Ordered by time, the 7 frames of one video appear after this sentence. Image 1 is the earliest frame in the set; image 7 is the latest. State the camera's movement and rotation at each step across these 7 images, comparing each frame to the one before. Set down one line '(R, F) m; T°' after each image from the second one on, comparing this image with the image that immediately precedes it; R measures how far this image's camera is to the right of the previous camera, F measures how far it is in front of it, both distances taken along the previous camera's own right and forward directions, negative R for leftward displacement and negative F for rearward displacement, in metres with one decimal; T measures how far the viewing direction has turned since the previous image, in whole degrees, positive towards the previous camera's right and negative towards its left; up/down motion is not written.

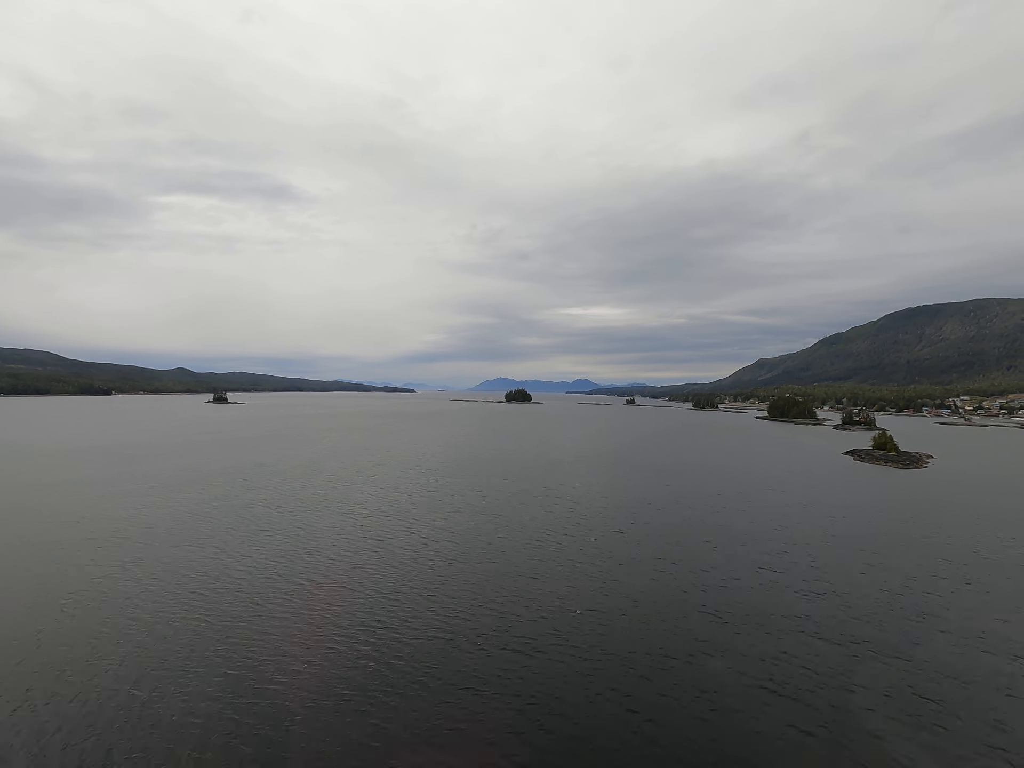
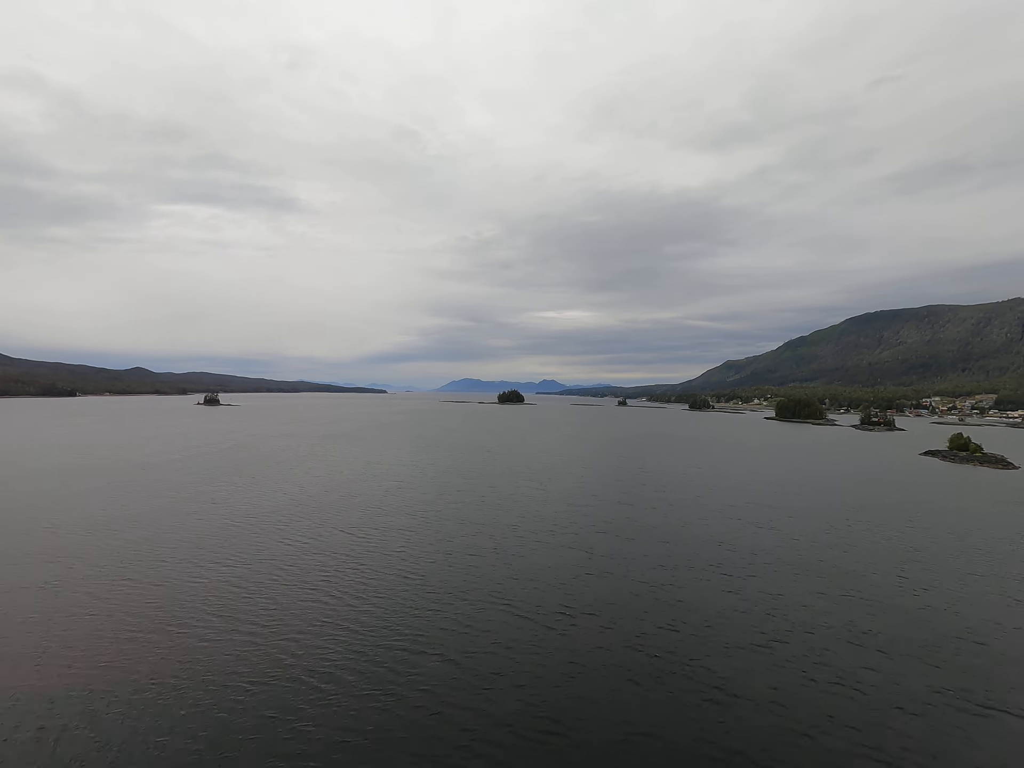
(-14.0, -4.1) m; +3°
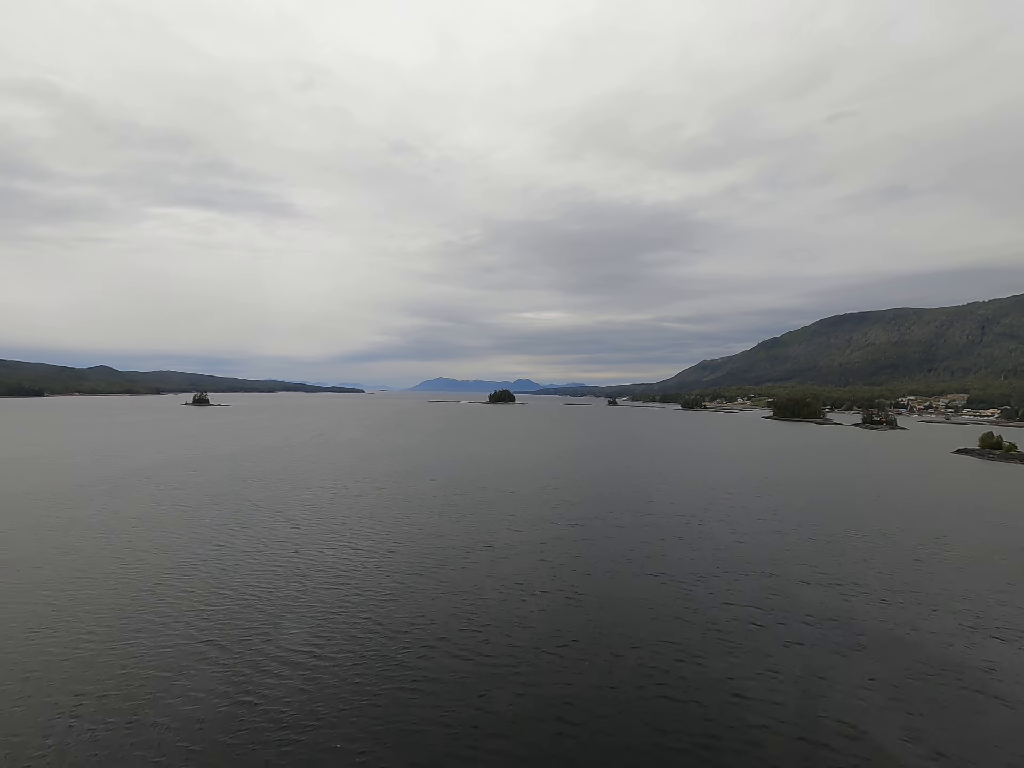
(-9.6, -2.8) m; +3°
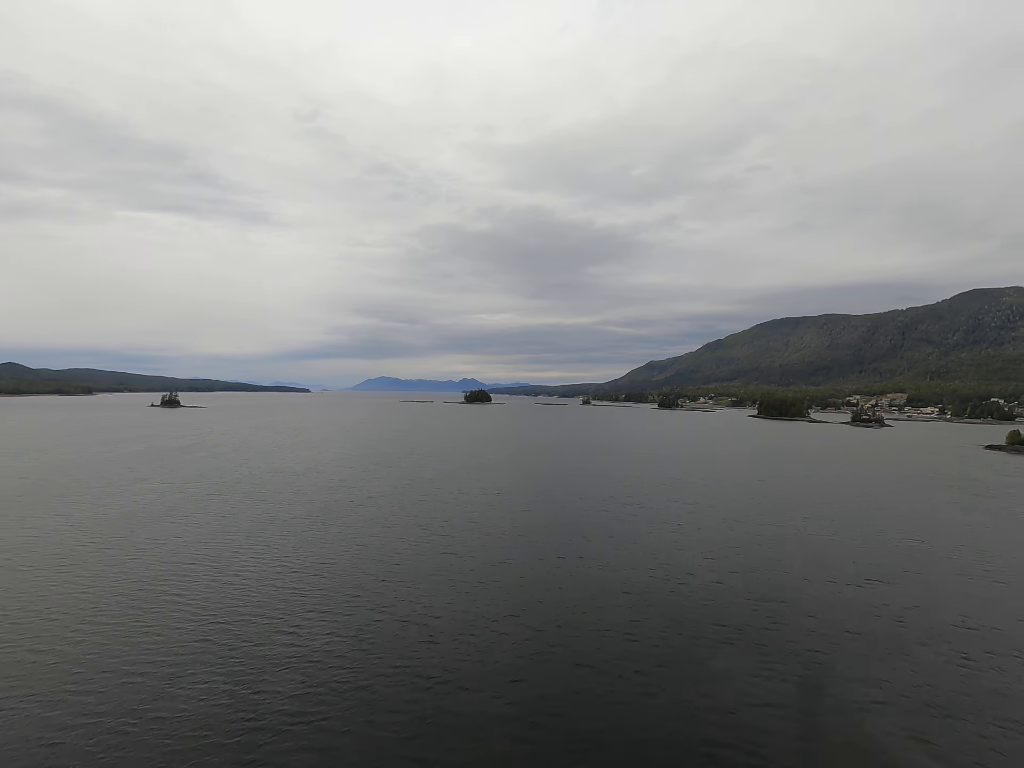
(-19.4, -4.7) m; +6°
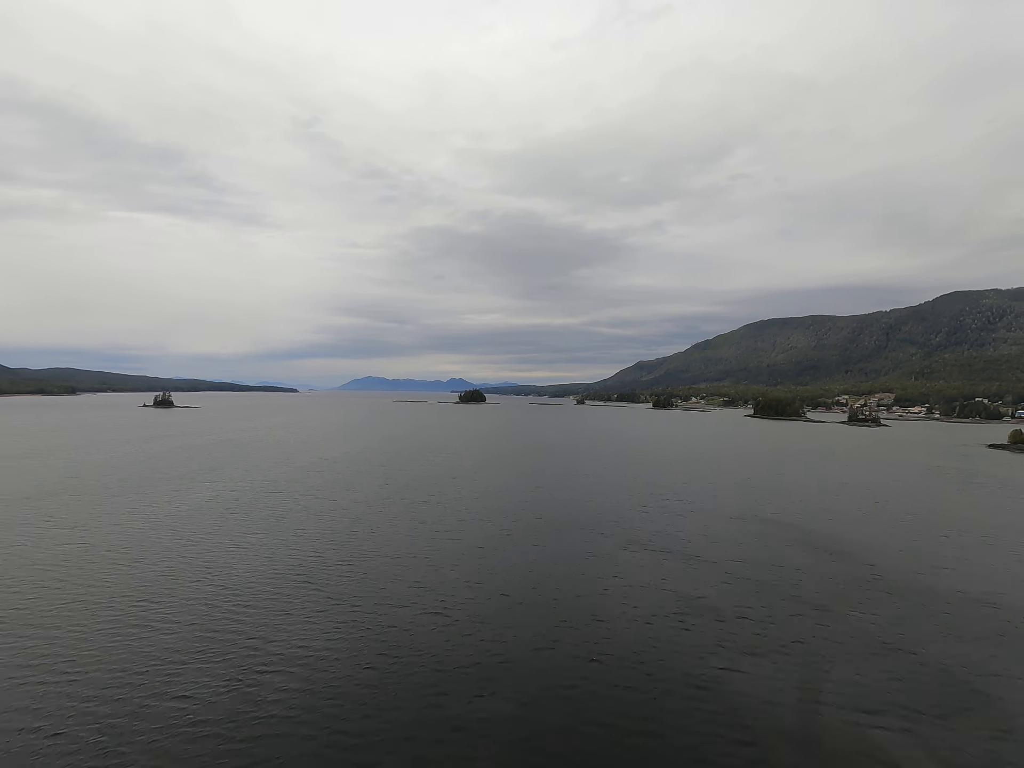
(-4.1, -1.1) m; +1°
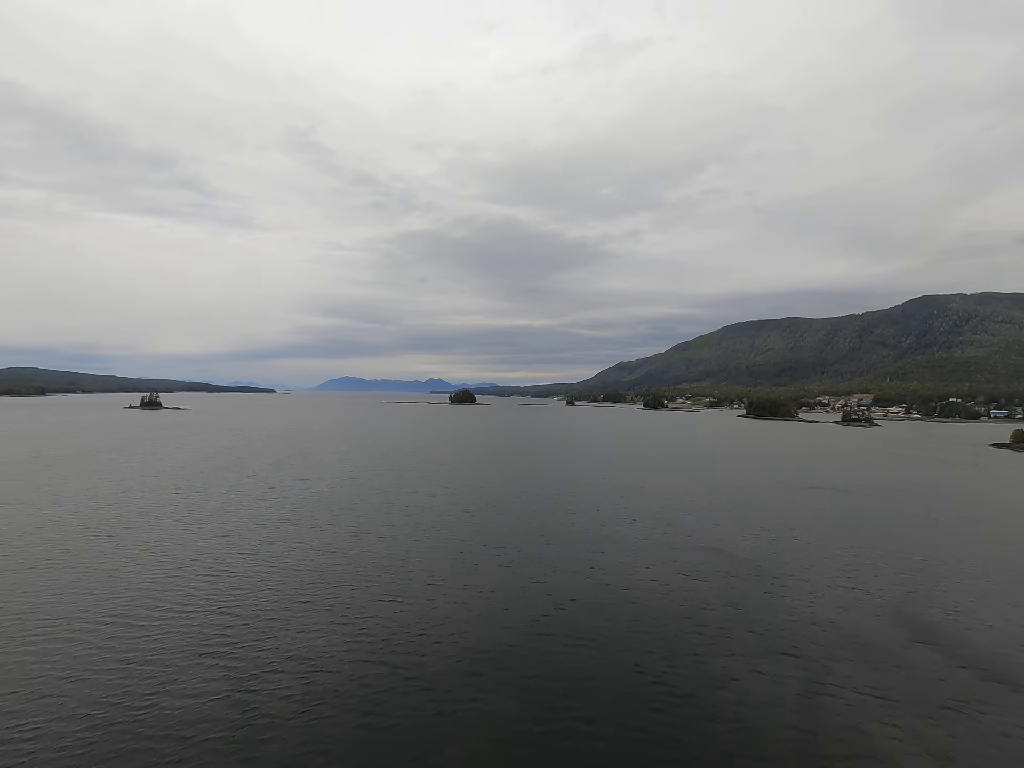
(-7.4, -2.0) m; +2°
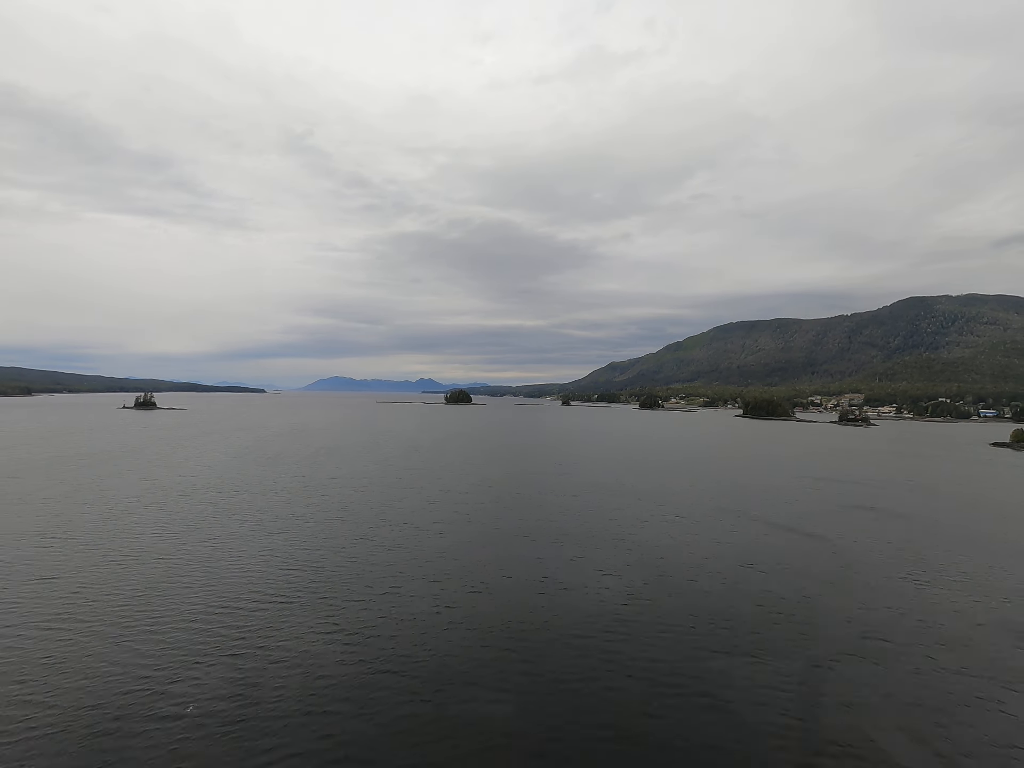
(-3.2, -1.0) m; +1°
